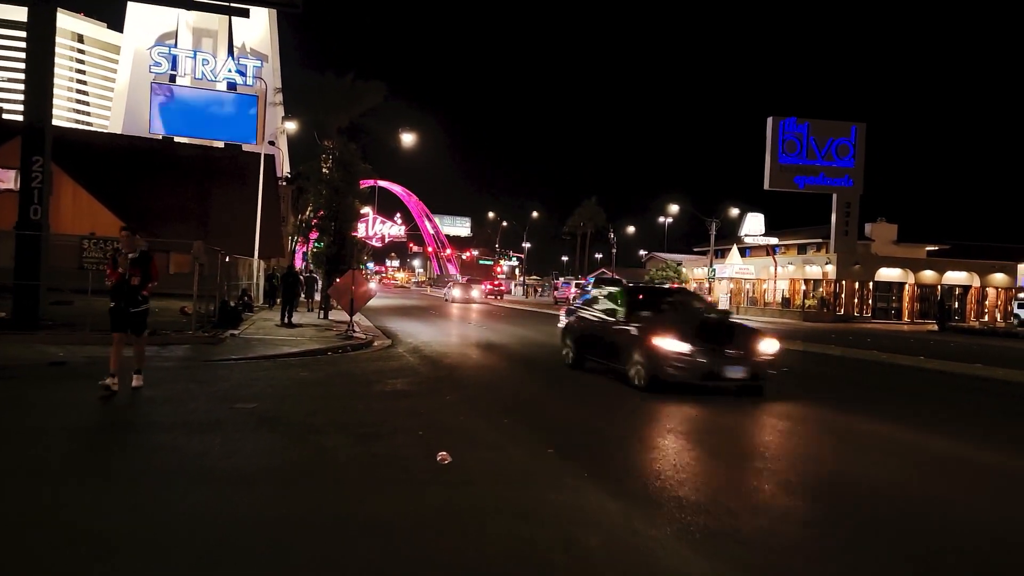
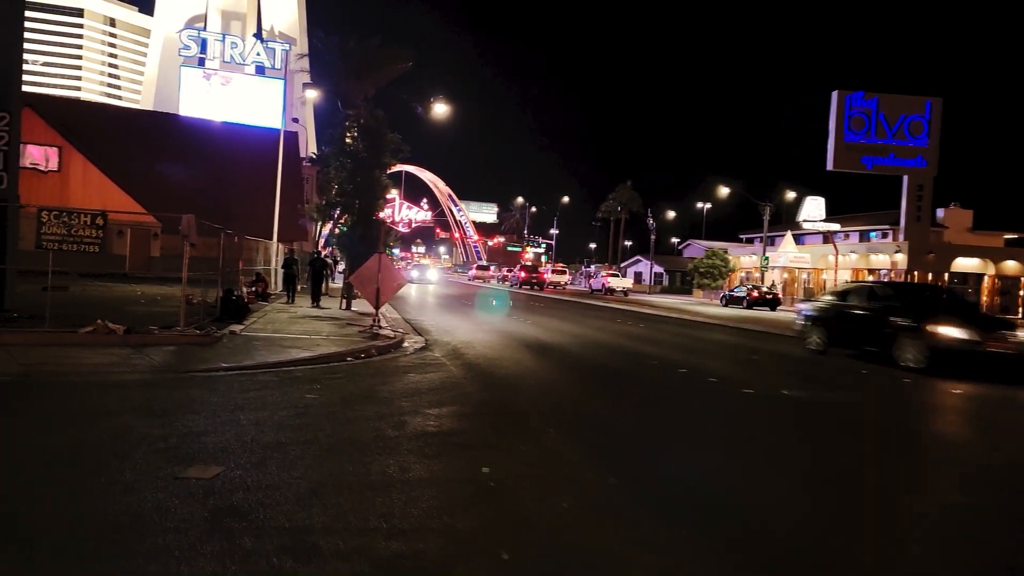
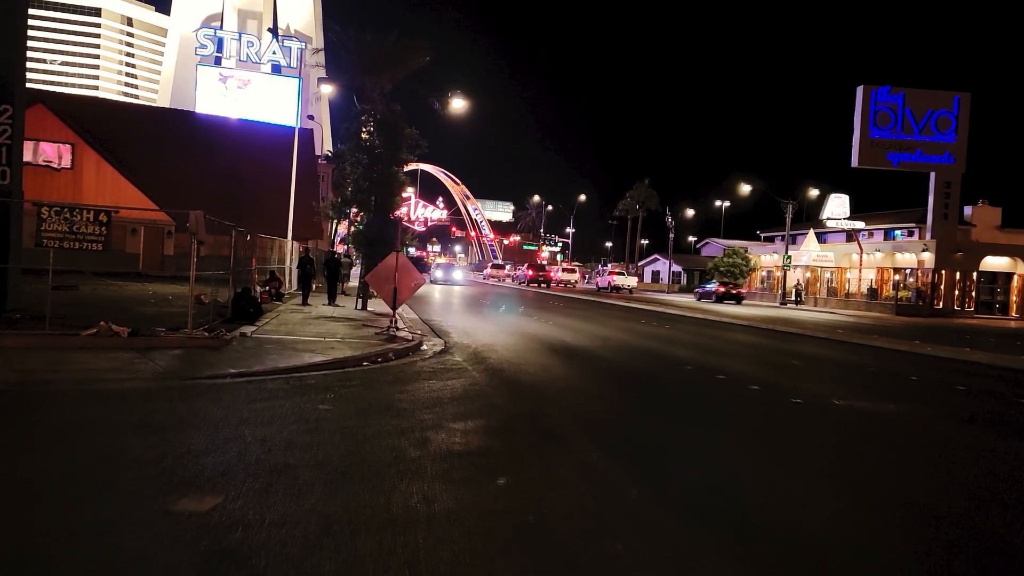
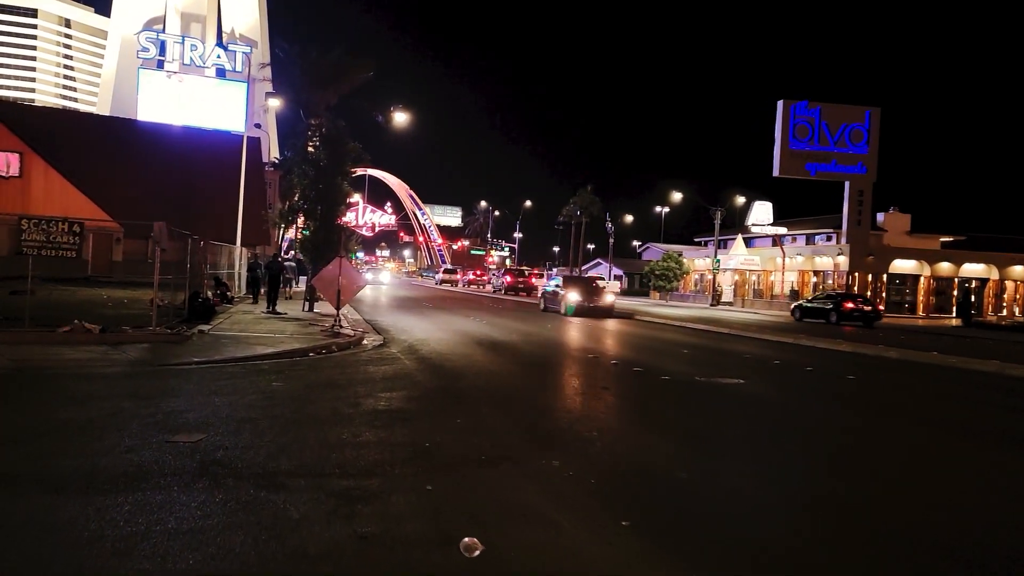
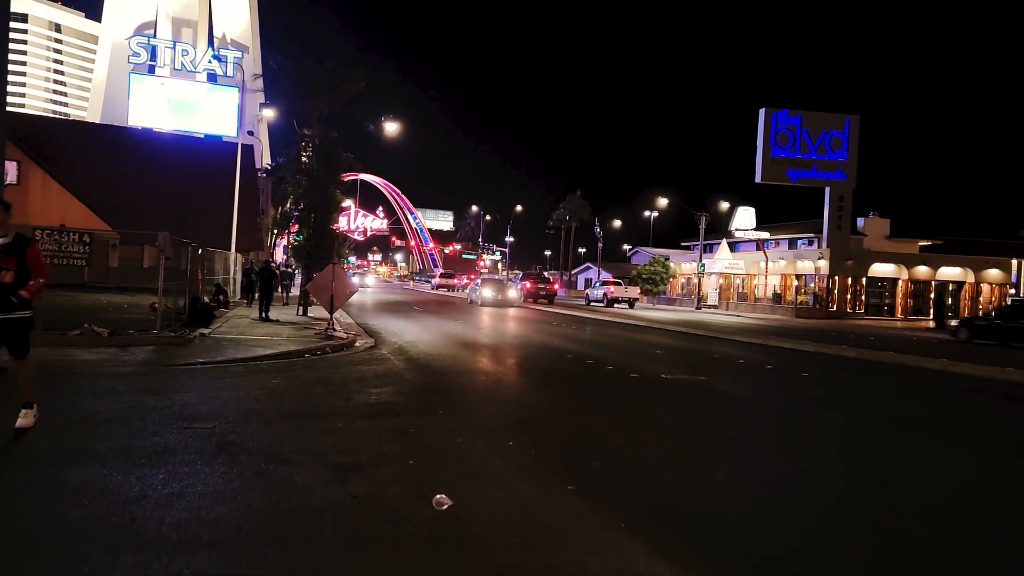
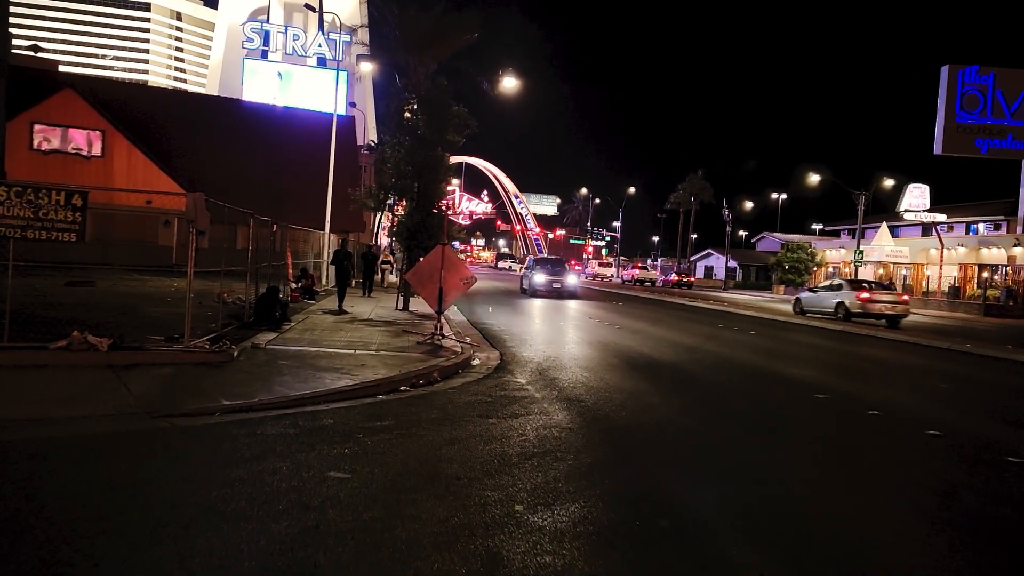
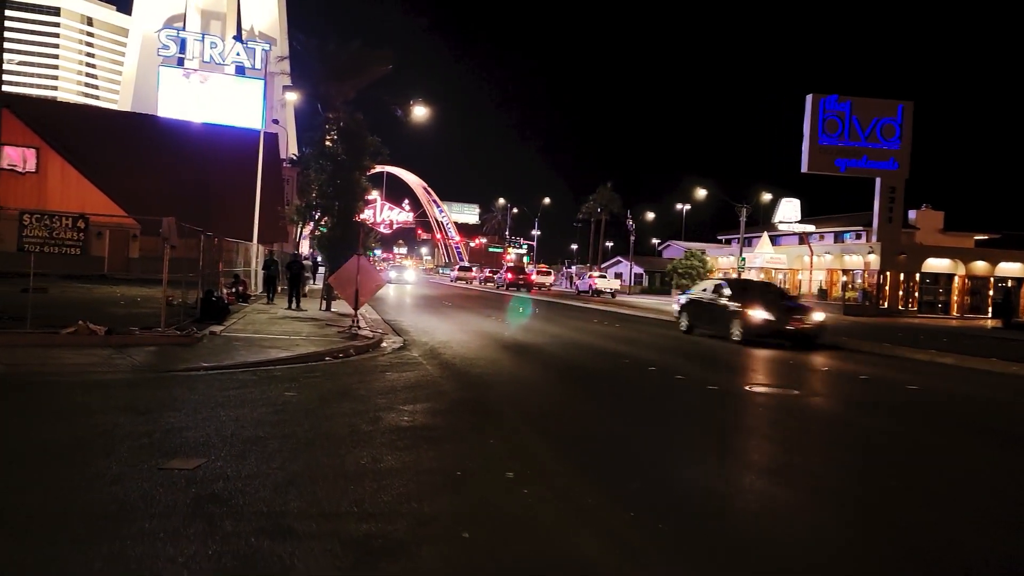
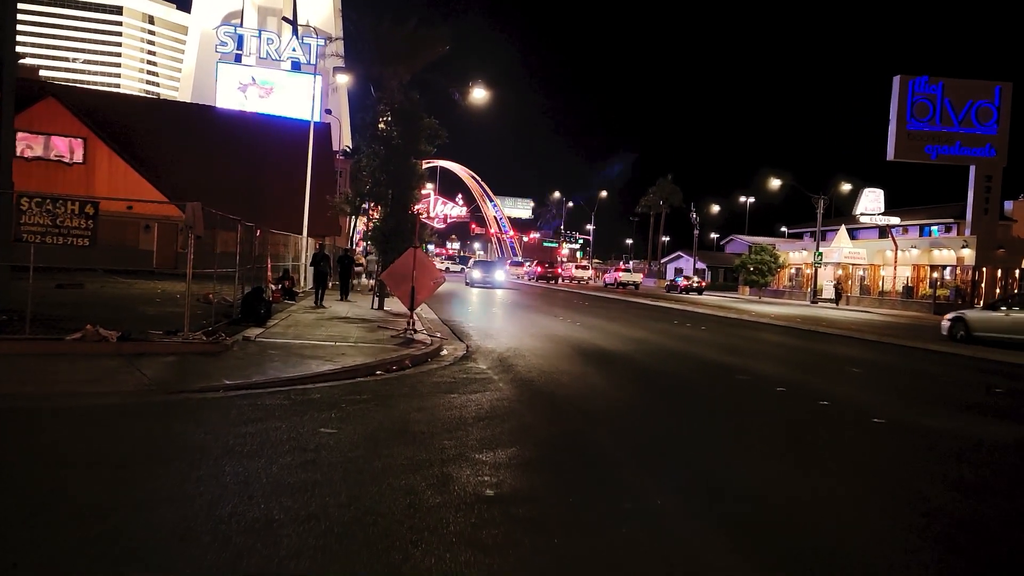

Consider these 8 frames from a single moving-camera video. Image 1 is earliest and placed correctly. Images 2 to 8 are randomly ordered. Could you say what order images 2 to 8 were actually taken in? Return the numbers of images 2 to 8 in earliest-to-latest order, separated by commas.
5, 4, 7, 2, 3, 8, 6
